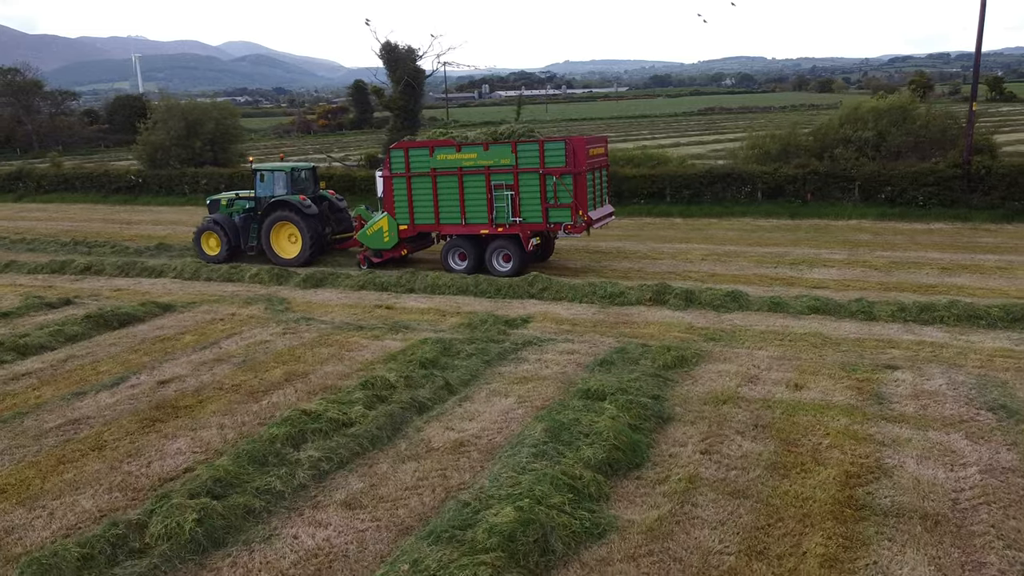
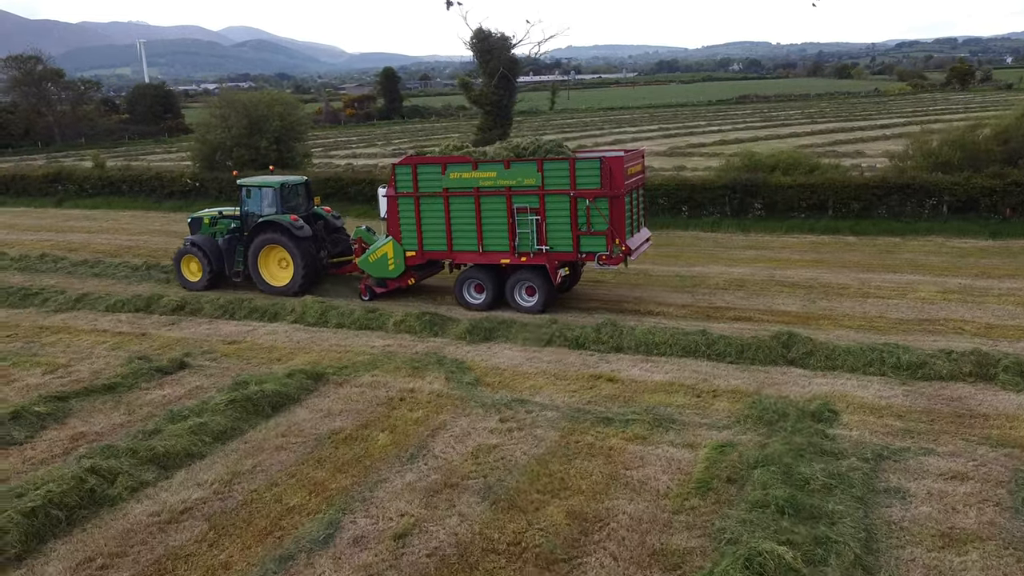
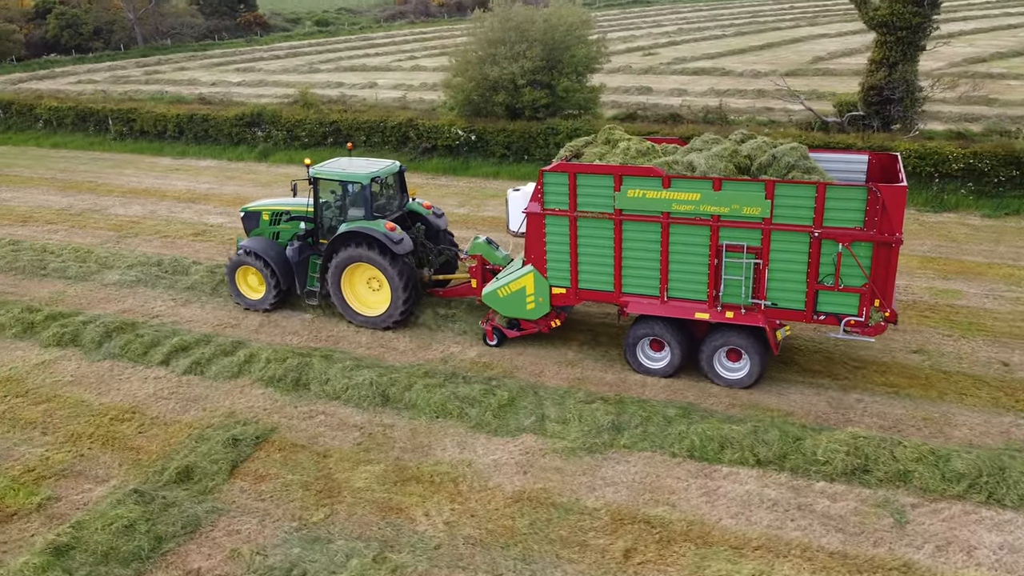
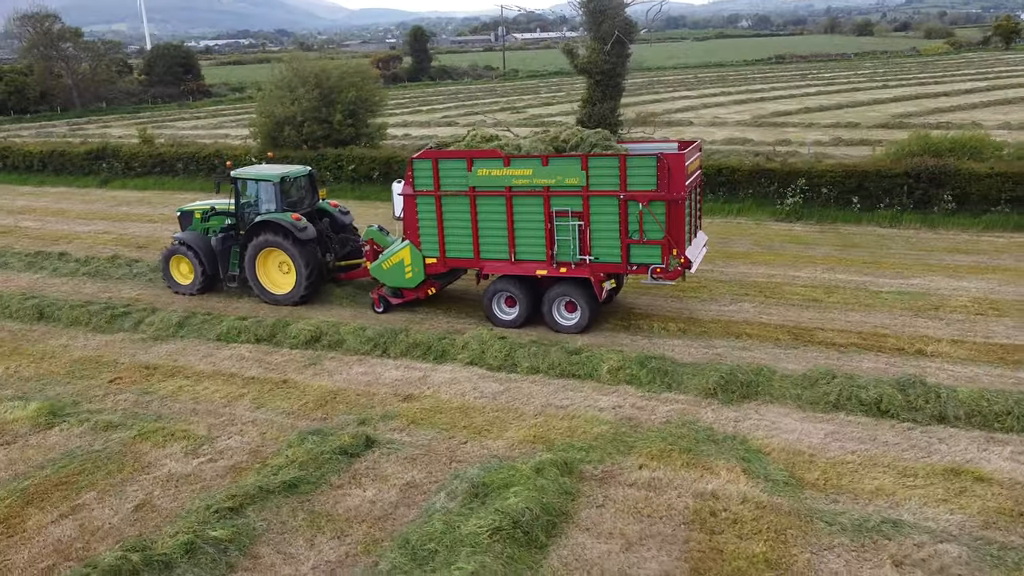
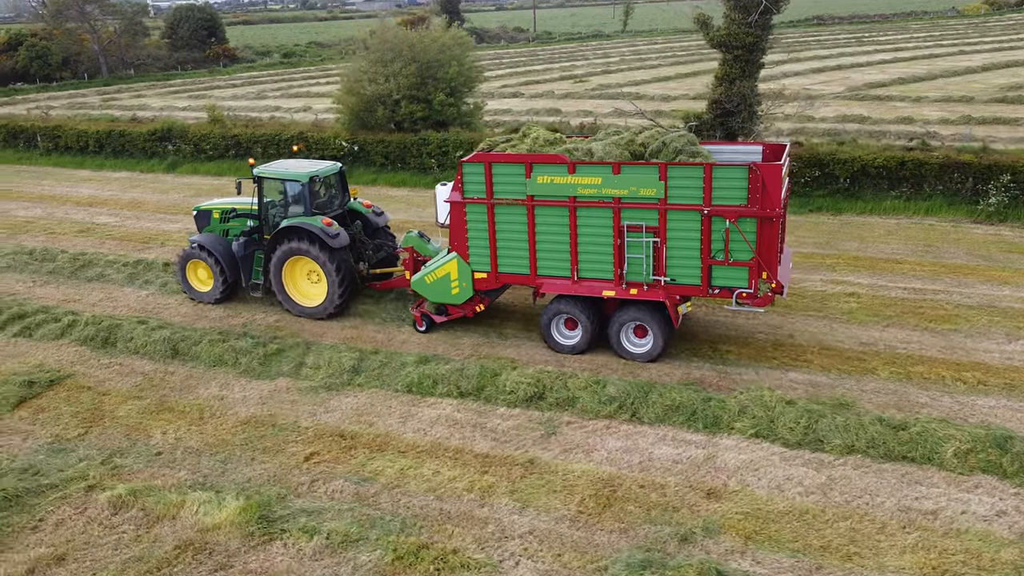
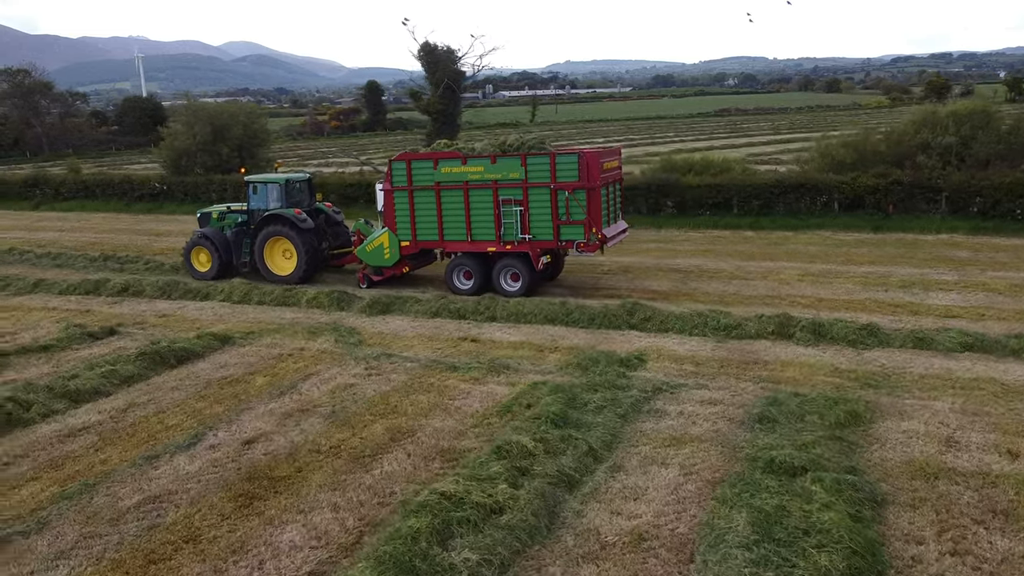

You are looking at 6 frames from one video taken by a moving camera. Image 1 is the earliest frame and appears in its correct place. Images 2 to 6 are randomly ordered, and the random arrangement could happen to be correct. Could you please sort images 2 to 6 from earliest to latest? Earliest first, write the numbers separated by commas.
6, 2, 4, 5, 3
